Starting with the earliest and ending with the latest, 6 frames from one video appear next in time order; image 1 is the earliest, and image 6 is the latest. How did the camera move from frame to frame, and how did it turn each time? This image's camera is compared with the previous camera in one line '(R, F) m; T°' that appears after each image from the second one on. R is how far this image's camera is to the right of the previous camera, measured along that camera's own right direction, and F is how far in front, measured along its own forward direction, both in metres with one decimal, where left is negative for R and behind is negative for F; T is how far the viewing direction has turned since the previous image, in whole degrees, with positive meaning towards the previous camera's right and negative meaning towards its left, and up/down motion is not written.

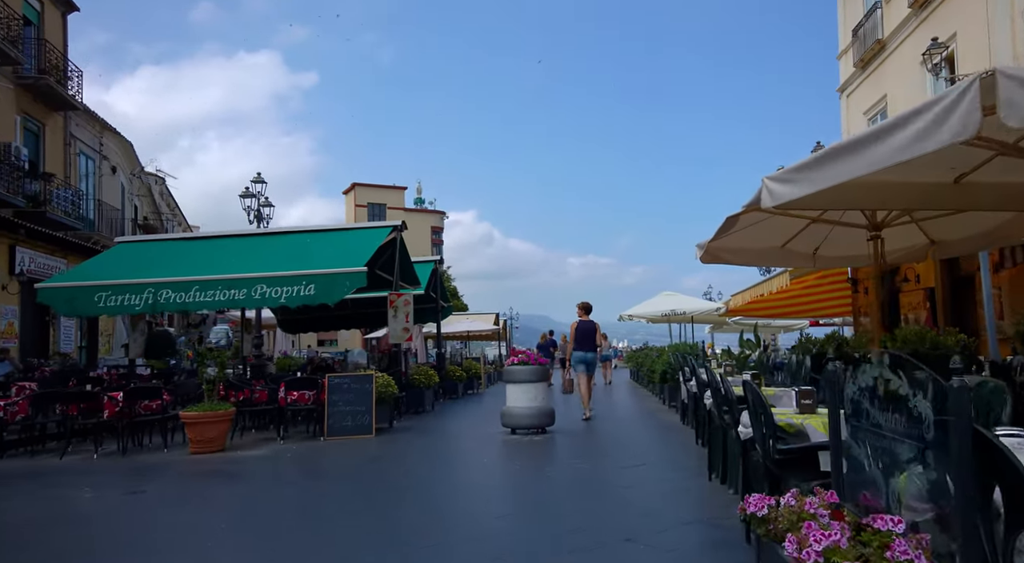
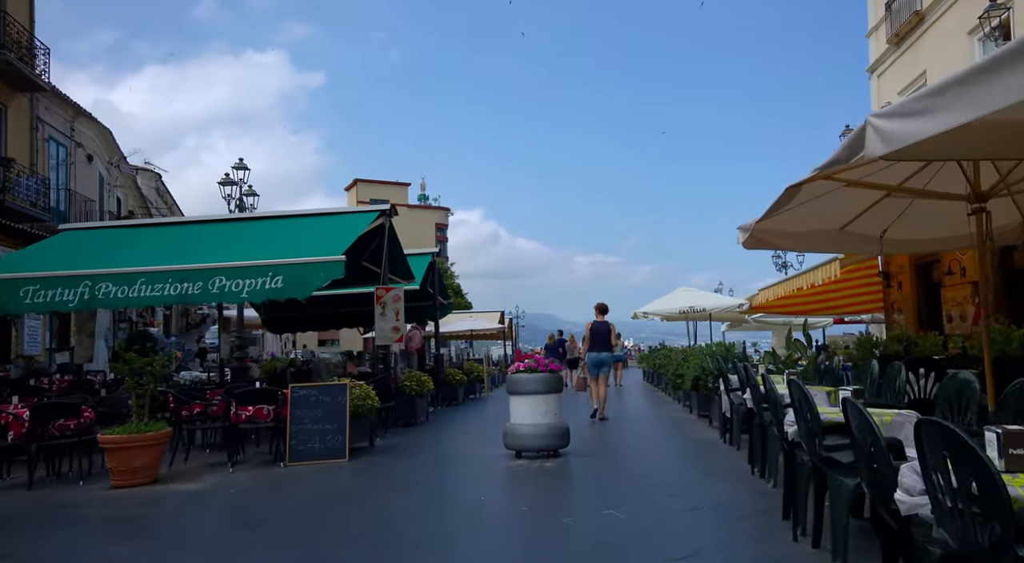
(0.0, +1.7) m; 0°
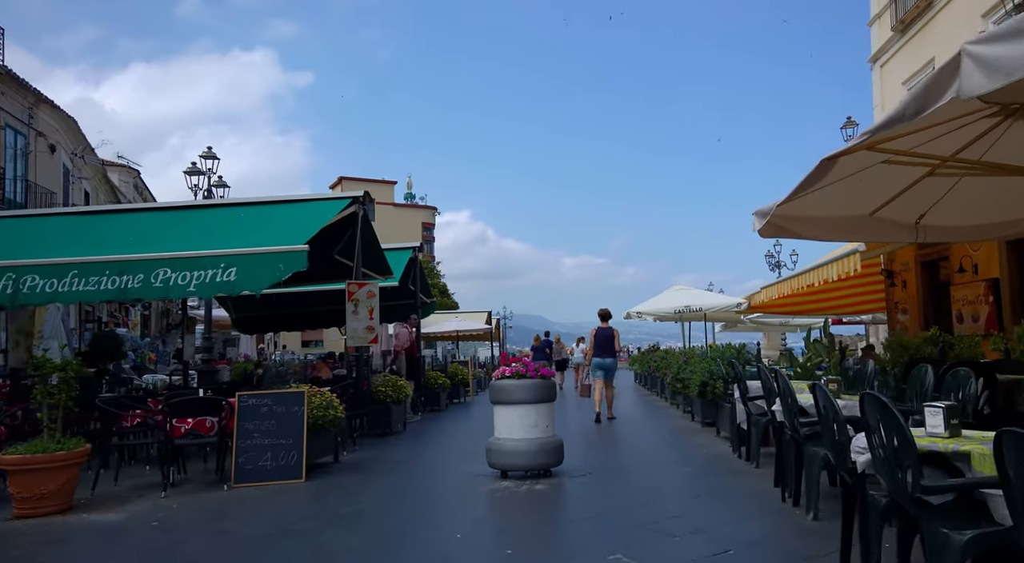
(0.0, +1.1) m; +1°
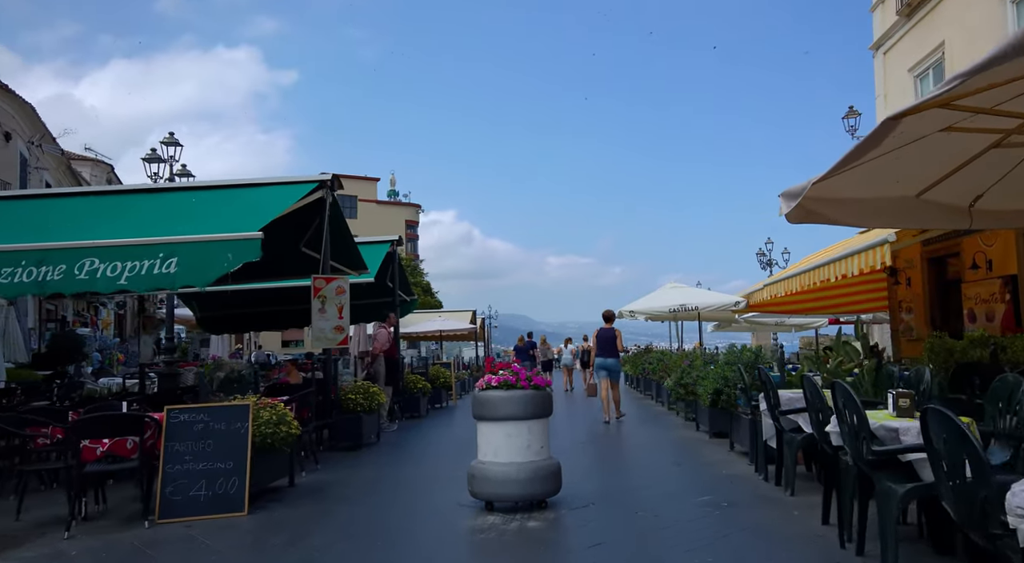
(0.0, +1.1) m; +1°
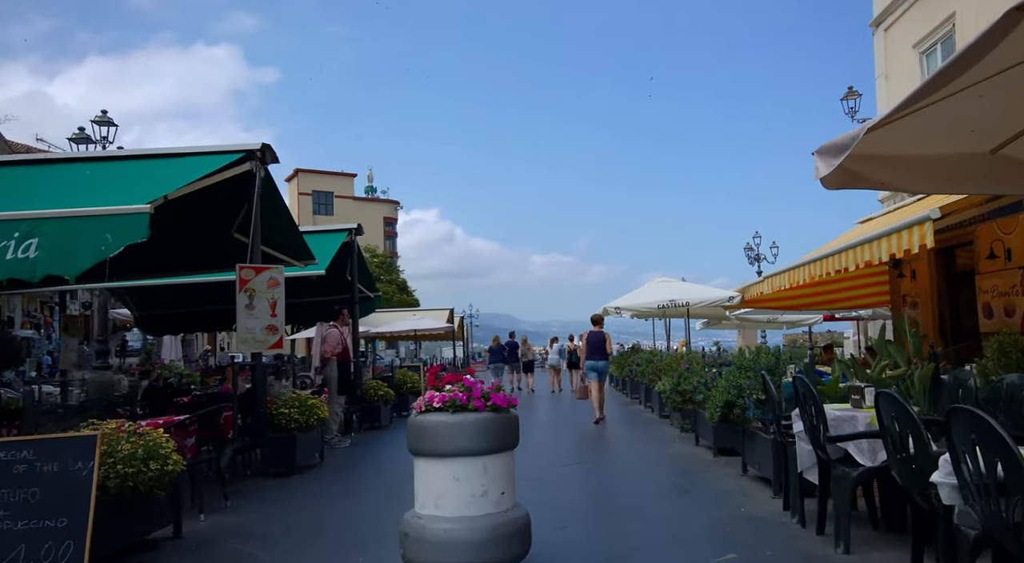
(+0.2, +1.5) m; +1°
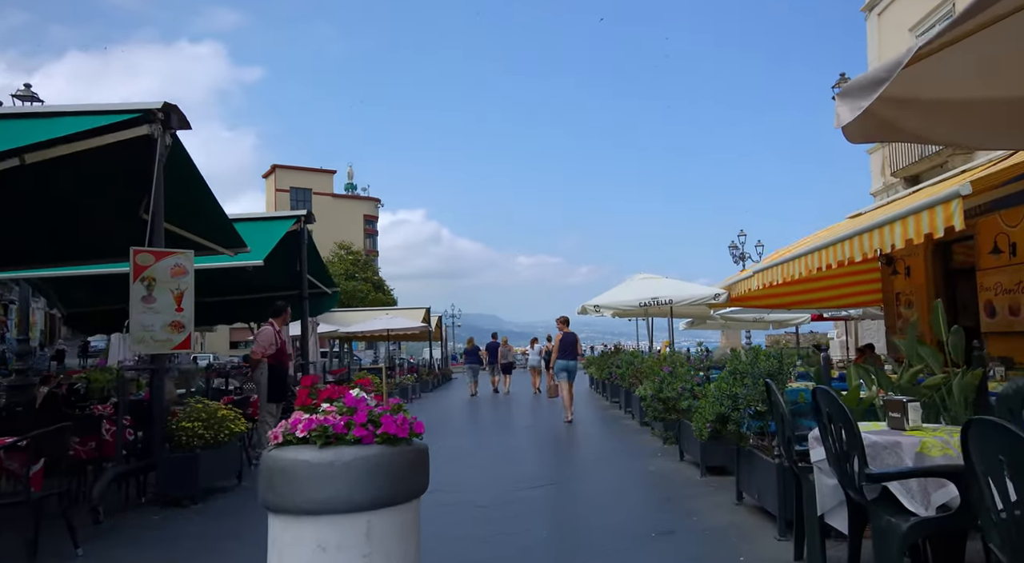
(+0.3, +1.2) m; +1°
